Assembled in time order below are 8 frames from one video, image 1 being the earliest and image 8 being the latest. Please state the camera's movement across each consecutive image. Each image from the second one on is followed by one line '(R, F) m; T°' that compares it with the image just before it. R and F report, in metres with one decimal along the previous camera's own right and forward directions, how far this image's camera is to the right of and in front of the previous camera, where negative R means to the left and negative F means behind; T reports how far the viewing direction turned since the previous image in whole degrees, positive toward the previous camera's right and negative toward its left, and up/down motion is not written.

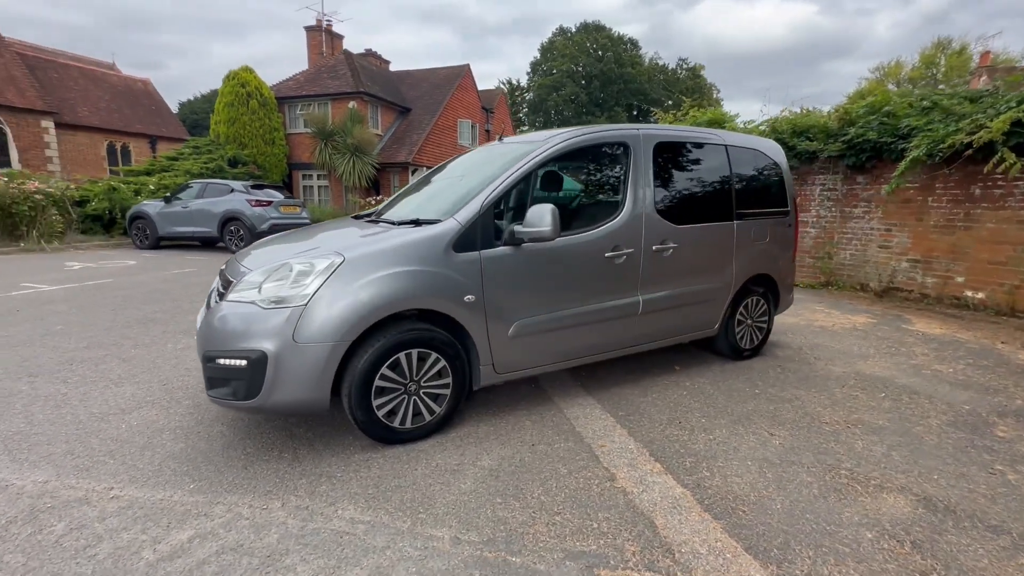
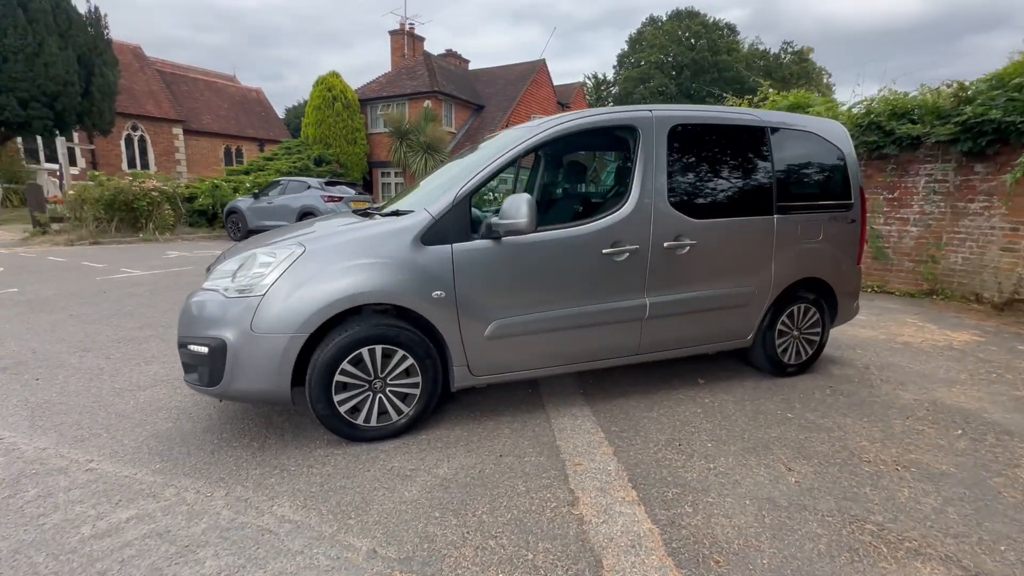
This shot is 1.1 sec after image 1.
(+0.7, +0.3) m; -10°
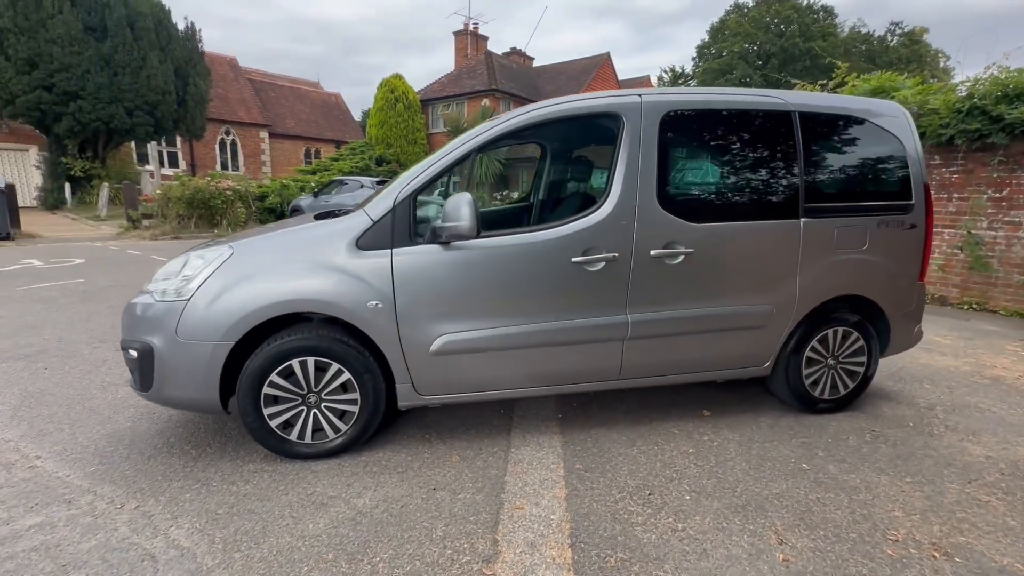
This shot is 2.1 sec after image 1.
(+0.8, +0.5) m; -8°
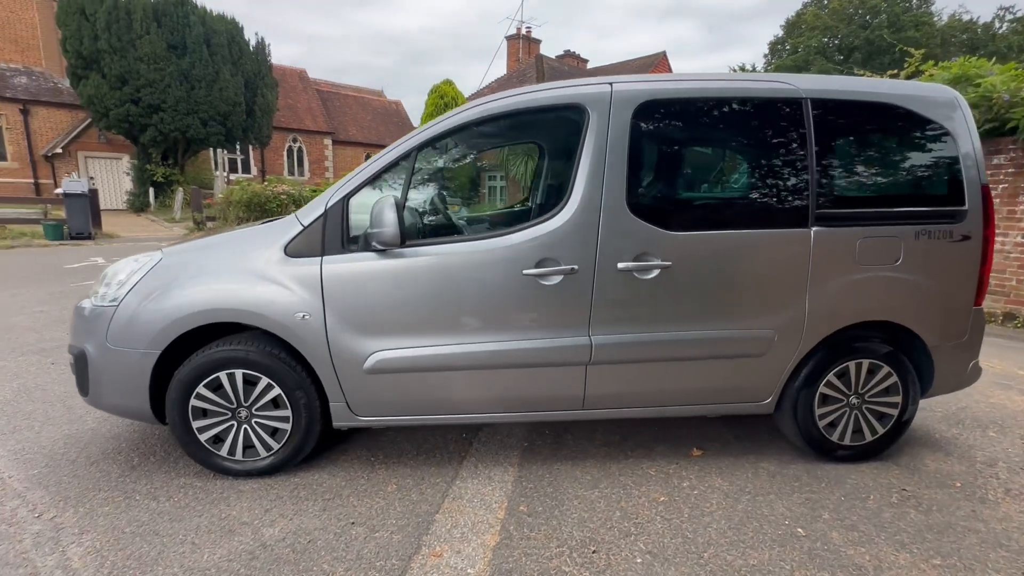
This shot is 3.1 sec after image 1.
(+0.7, +0.4) m; -7°
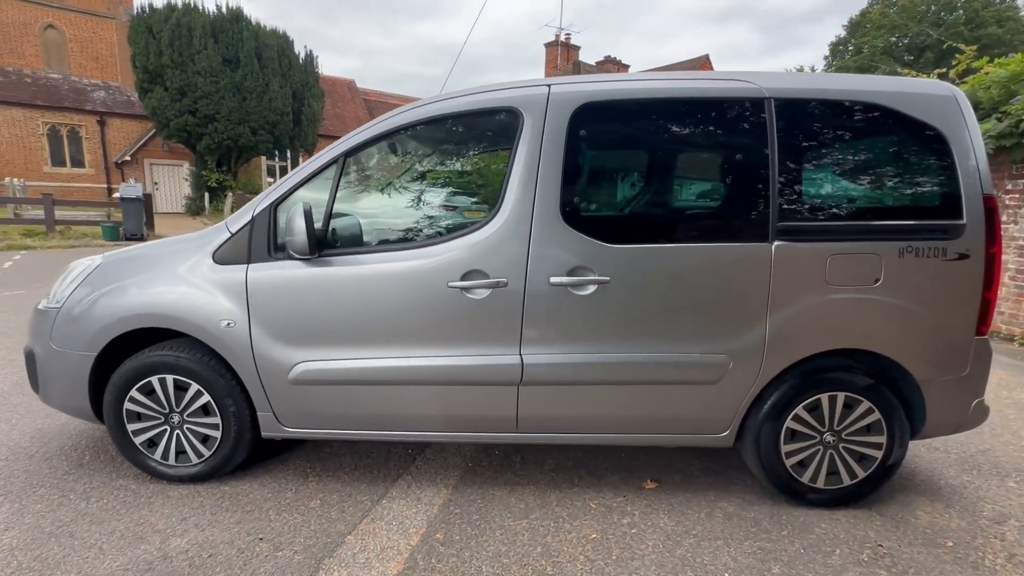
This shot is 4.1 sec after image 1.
(+0.6, +0.2) m; -5°
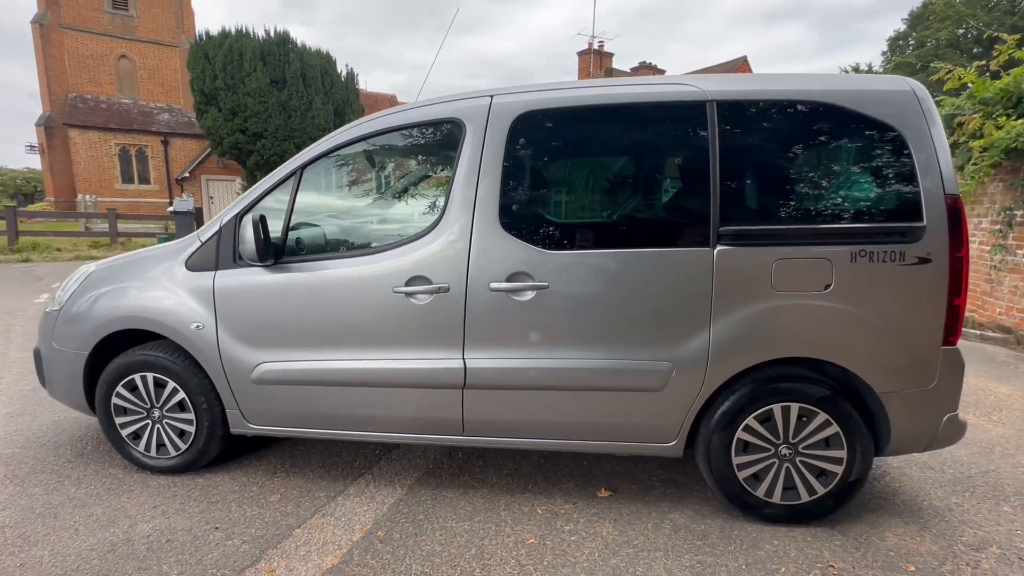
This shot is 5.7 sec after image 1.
(+0.6, 0.0) m; -5°
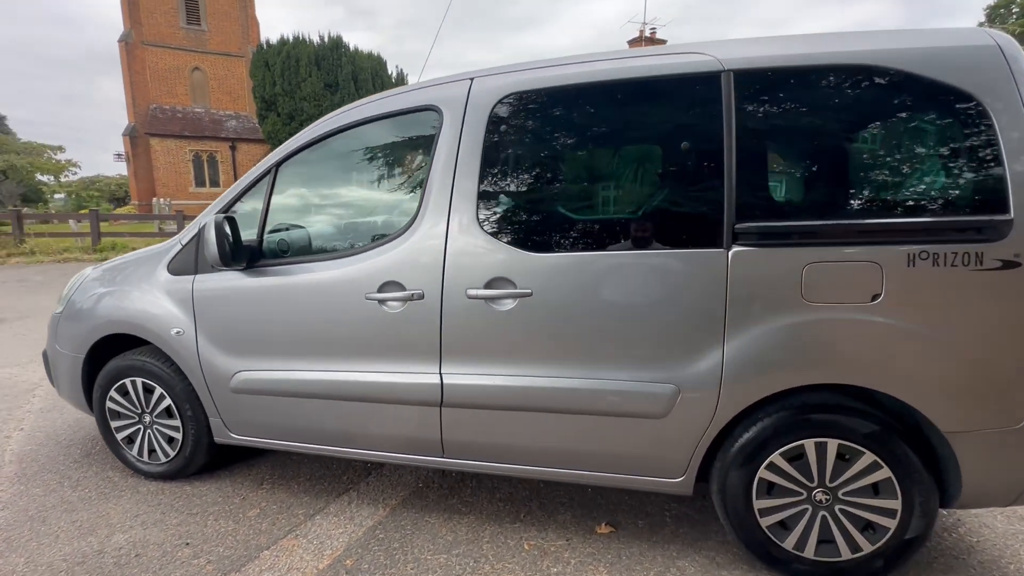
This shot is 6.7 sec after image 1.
(+0.4, +0.3) m; -6°
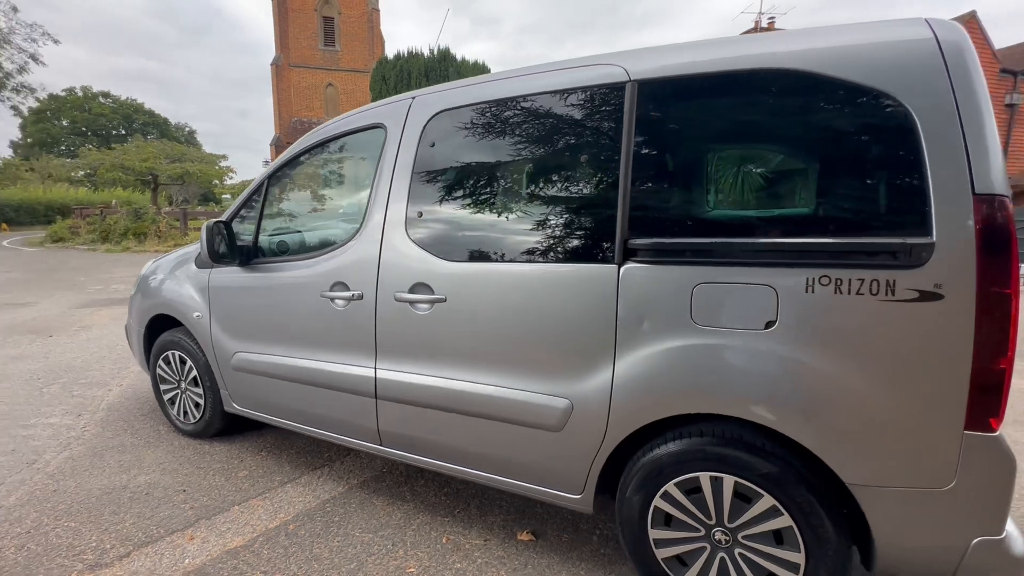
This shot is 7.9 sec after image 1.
(+0.9, 0.0) m; -13°
